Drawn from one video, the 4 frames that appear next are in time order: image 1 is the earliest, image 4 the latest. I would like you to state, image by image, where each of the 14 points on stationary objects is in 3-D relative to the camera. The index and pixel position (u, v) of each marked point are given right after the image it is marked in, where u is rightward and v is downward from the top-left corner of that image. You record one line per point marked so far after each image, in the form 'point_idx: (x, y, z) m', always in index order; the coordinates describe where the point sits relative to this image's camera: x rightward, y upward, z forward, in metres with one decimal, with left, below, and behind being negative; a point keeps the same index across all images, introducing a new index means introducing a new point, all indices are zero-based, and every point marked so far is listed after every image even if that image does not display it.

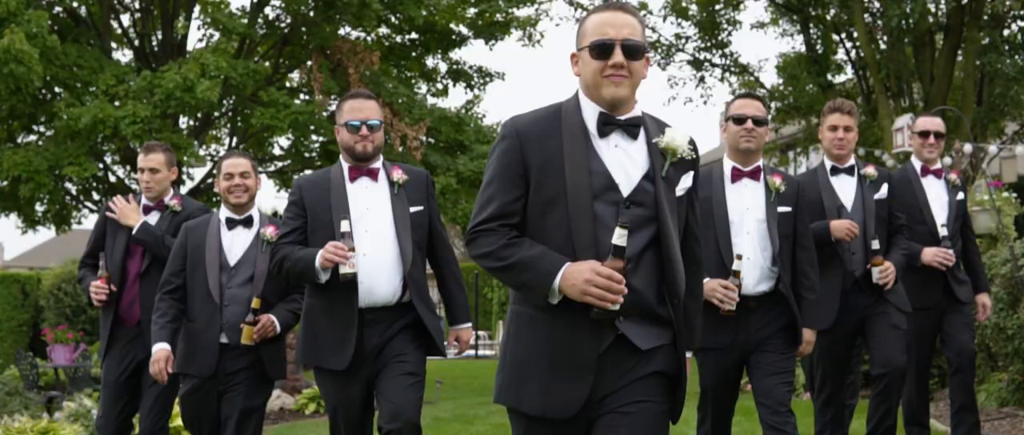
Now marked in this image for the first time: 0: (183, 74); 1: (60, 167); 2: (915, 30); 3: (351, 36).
0: (-3.6, +1.6, +15.0) m
1: (-5.1, +0.6, +15.3) m
2: (+5.4, +2.5, +18.0) m
3: (-2.2, +2.5, +18.2) m
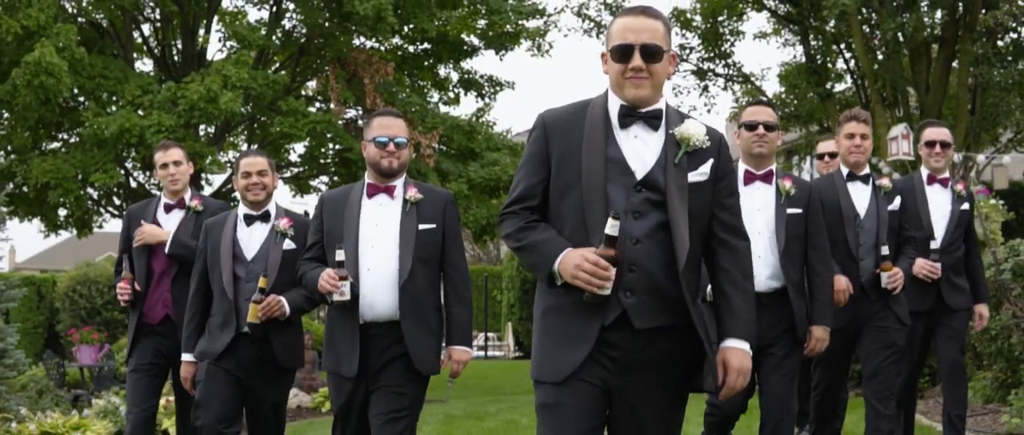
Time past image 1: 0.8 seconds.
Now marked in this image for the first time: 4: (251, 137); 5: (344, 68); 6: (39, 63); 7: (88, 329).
0: (-3.5, +1.5, +15.6) m
1: (-5.0, +0.5, +15.9) m
2: (+5.5, +2.5, +18.6) m
3: (-2.1, +2.4, +18.8) m
4: (-3.6, +1.1, +18.6) m
5: (-2.3, +2.0, +18.6) m
6: (-5.1, +1.7, +14.6) m
7: (-5.3, -1.4, +17.1) m
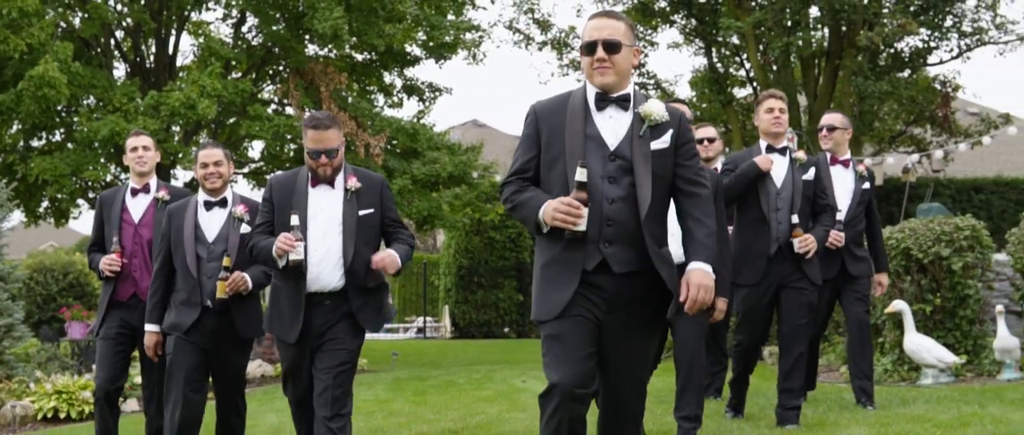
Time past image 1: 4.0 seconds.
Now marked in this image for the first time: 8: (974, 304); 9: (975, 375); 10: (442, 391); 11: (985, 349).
0: (-4.3, +1.6, +17.8) m
1: (-5.8, +0.6, +18.1) m
2: (+4.5, +2.6, +21.3) m
3: (-3.0, +2.6, +21.1) m
4: (-4.6, +1.3, +20.8) m
5: (-3.3, +2.2, +20.9) m
6: (-5.8, +1.8, +16.7) m
7: (-6.2, -1.3, +19.2) m
8: (+4.4, -0.8, +12.8) m
9: (+4.4, -1.5, +12.7) m
10: (-0.7, -1.7, +13.5) m
11: (+4.5, -1.3, +12.8) m
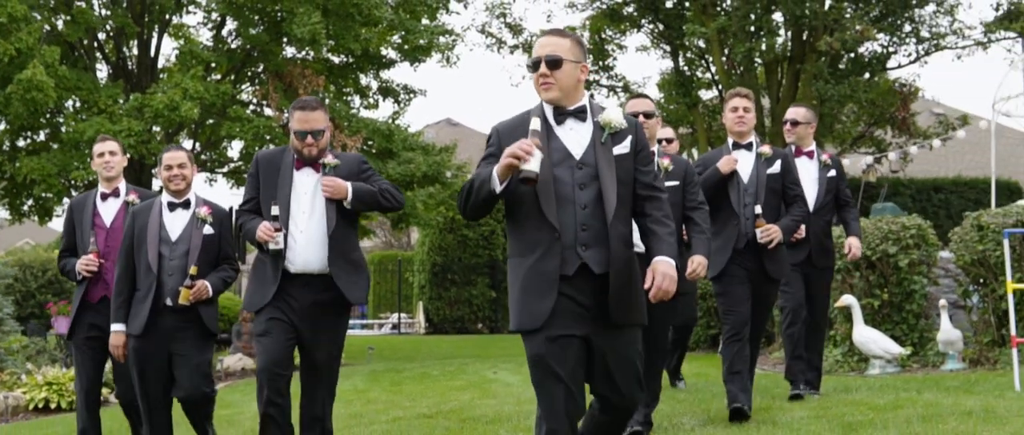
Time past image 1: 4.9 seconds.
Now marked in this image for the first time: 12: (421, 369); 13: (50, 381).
0: (-4.7, +1.7, +18.4) m
1: (-6.2, +0.7, +18.7) m
2: (+4.1, +2.6, +22.0) m
3: (-3.5, +2.6, +21.7) m
4: (-5.0, +1.3, +21.4) m
5: (-3.7, +2.2, +21.5) m
6: (-6.2, +1.8, +17.3) m
7: (-6.6, -1.3, +19.8) m
8: (+4.1, -0.8, +13.6) m
9: (+4.1, -1.5, +13.5) m
10: (-1.0, -1.7, +14.2) m
11: (+4.2, -1.2, +13.6) m
12: (-1.1, -1.9, +17.0) m
13: (-5.1, -1.8, +14.7) m
